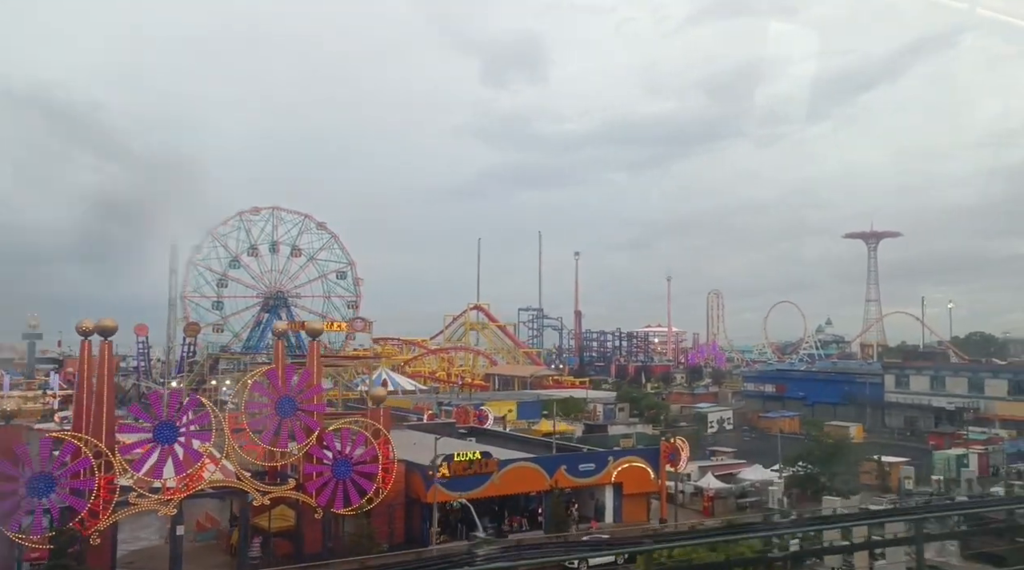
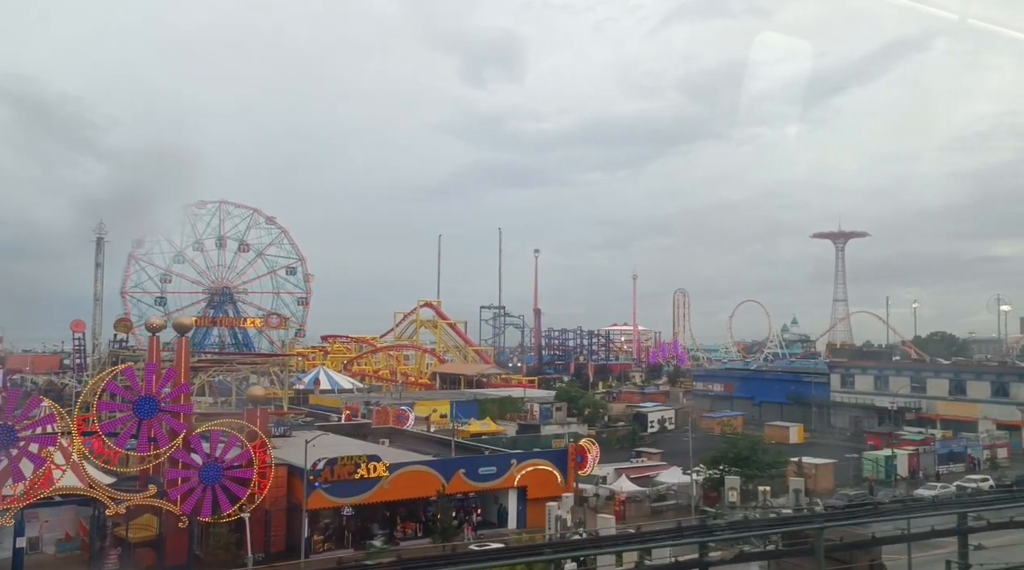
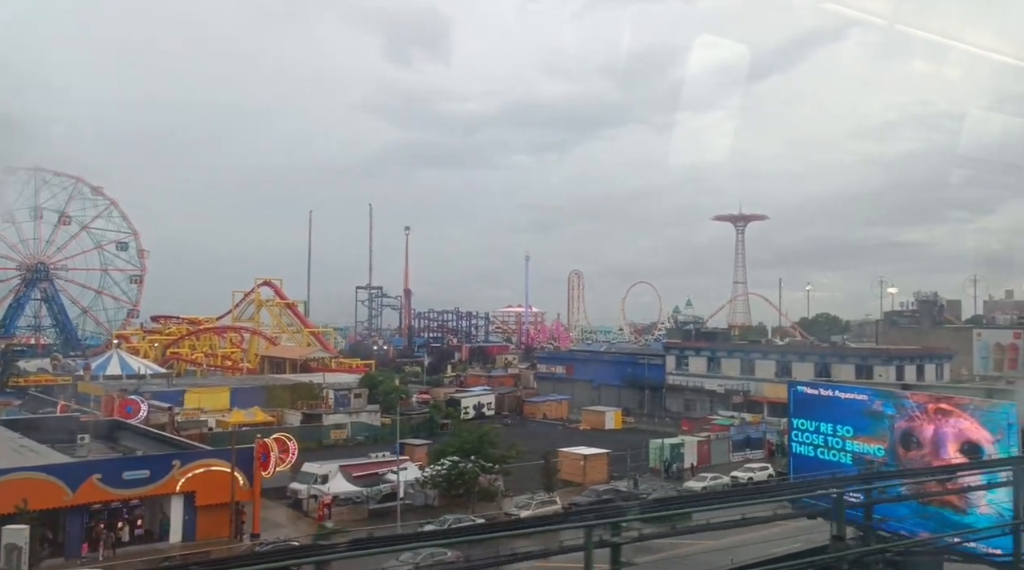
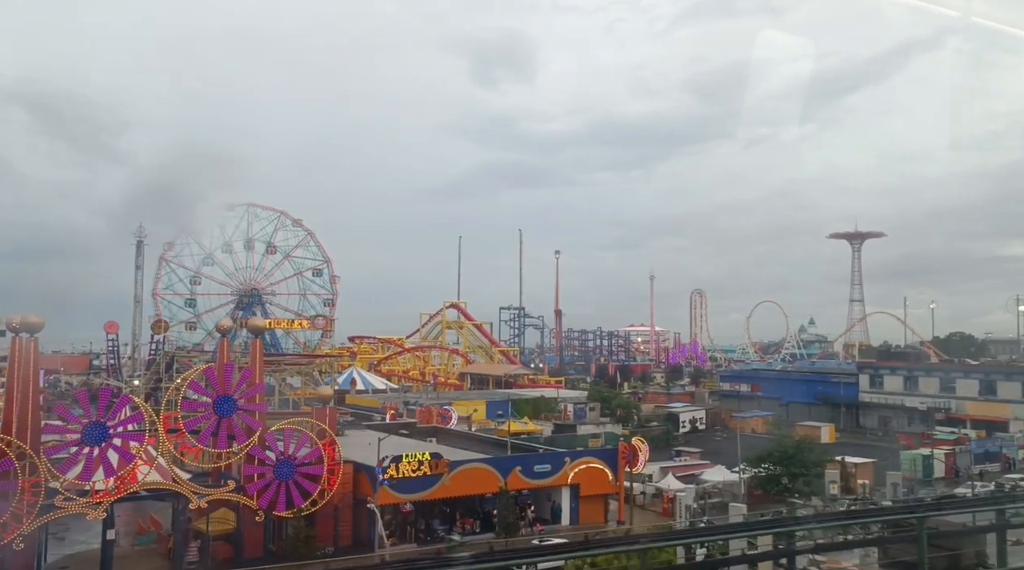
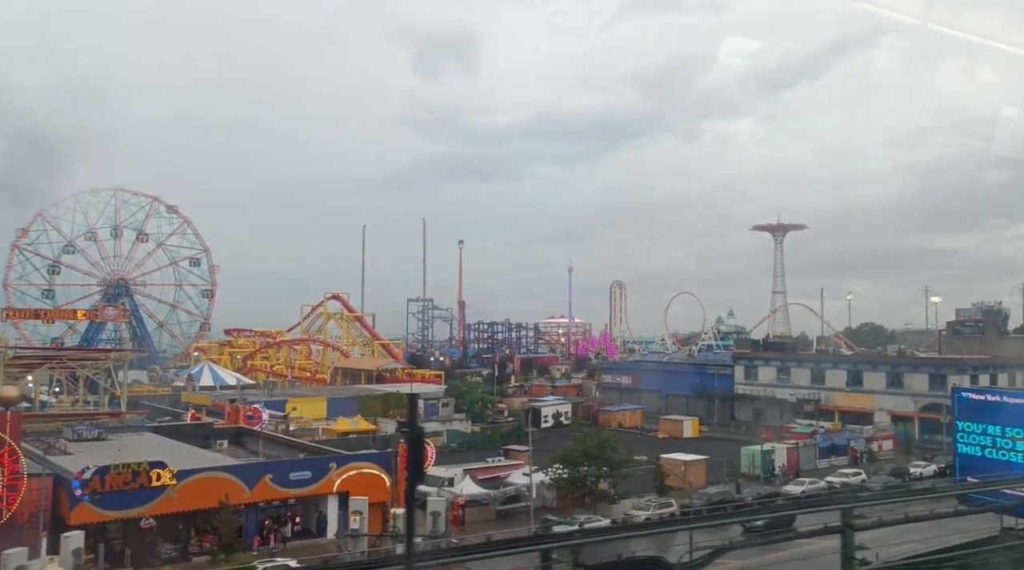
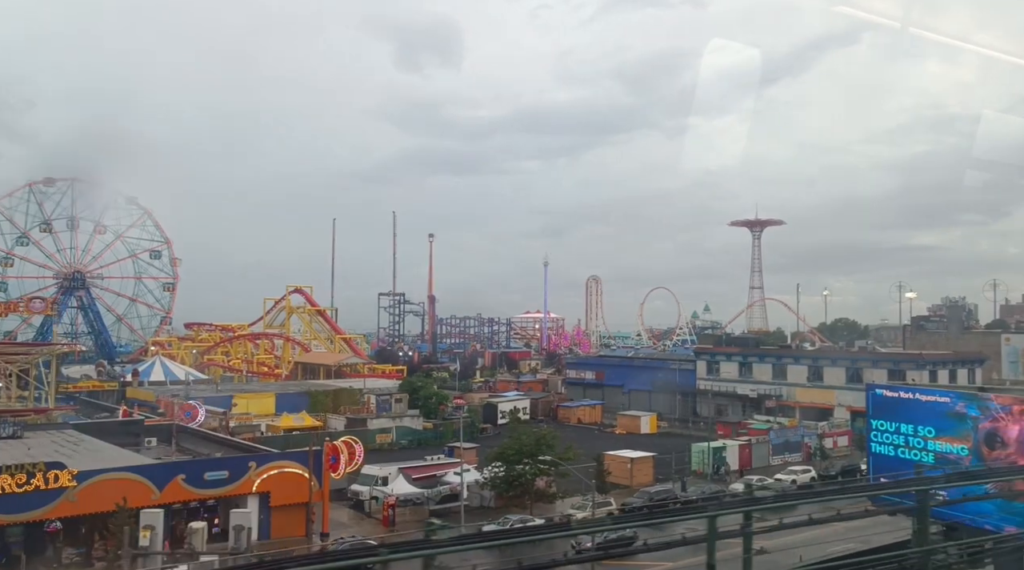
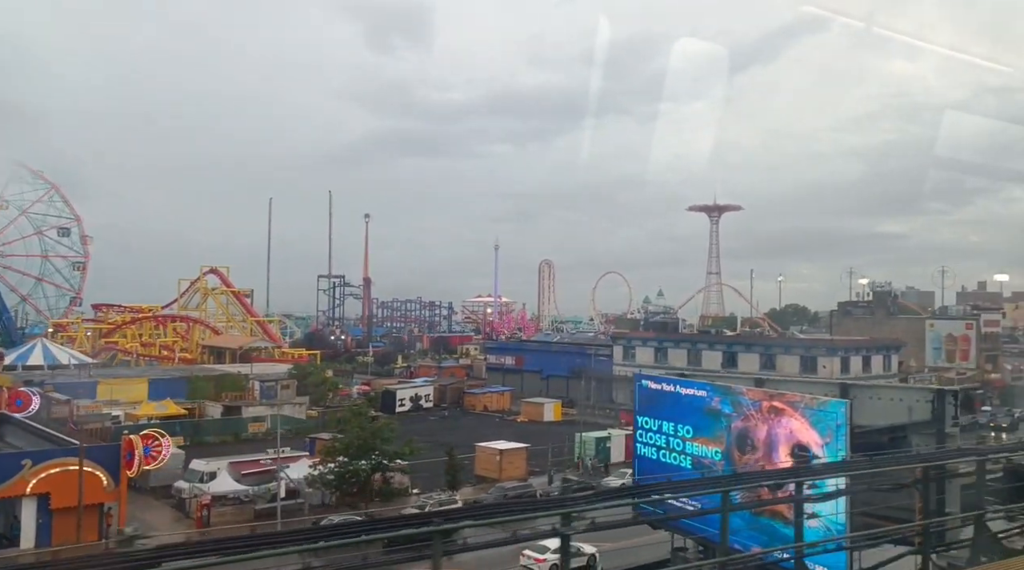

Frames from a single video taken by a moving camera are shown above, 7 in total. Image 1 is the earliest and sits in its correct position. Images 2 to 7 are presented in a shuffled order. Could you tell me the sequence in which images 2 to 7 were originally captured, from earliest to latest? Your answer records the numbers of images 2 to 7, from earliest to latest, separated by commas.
4, 2, 5, 6, 3, 7
